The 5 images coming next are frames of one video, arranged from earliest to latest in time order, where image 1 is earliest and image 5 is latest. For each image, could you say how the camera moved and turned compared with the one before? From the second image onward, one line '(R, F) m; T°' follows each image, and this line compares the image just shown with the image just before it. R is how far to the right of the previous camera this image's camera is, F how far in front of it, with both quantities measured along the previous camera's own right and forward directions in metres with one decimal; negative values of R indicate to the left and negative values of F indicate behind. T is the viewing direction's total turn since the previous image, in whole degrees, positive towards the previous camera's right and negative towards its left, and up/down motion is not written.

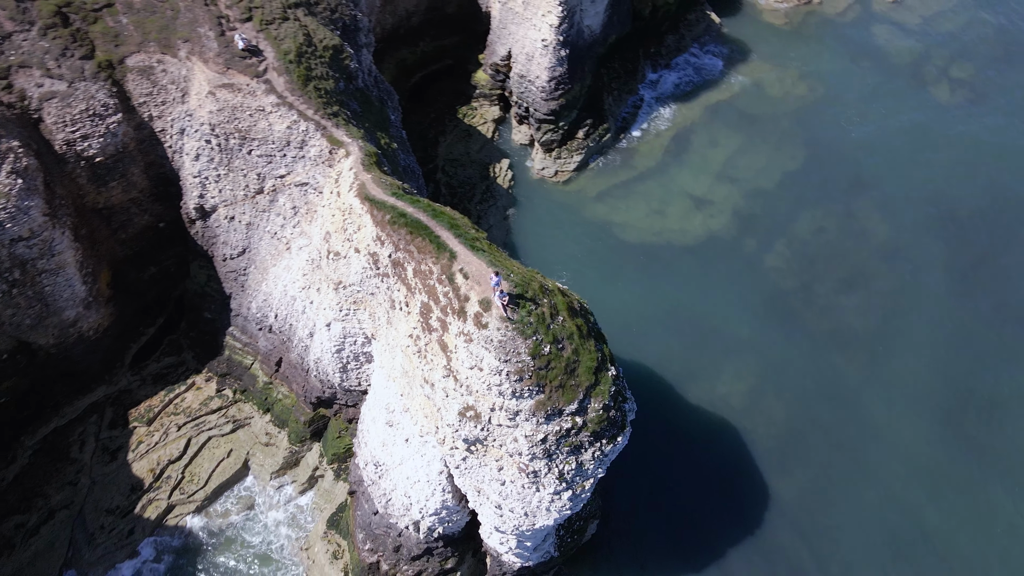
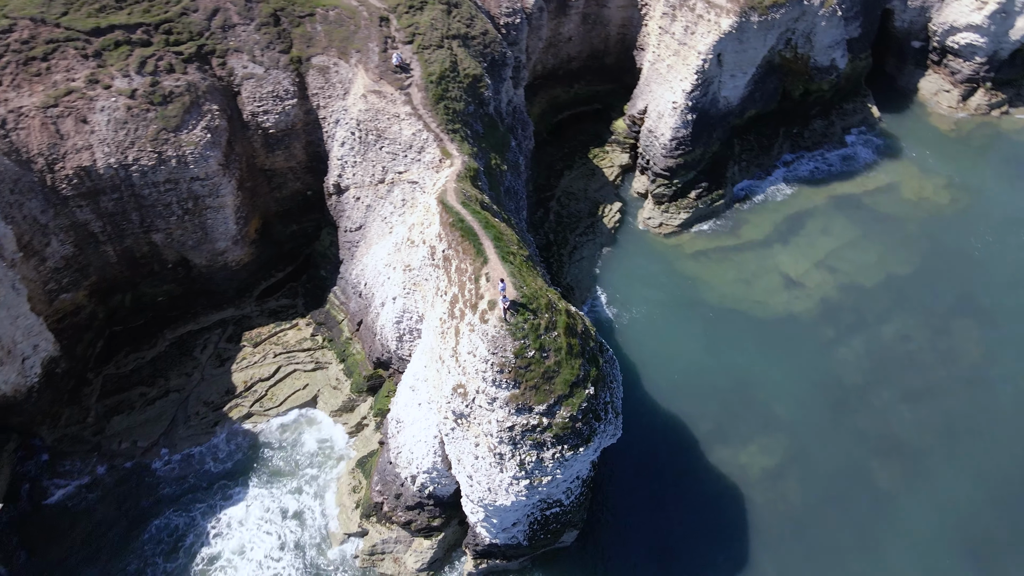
(+3.5, -2.1) m; -14°
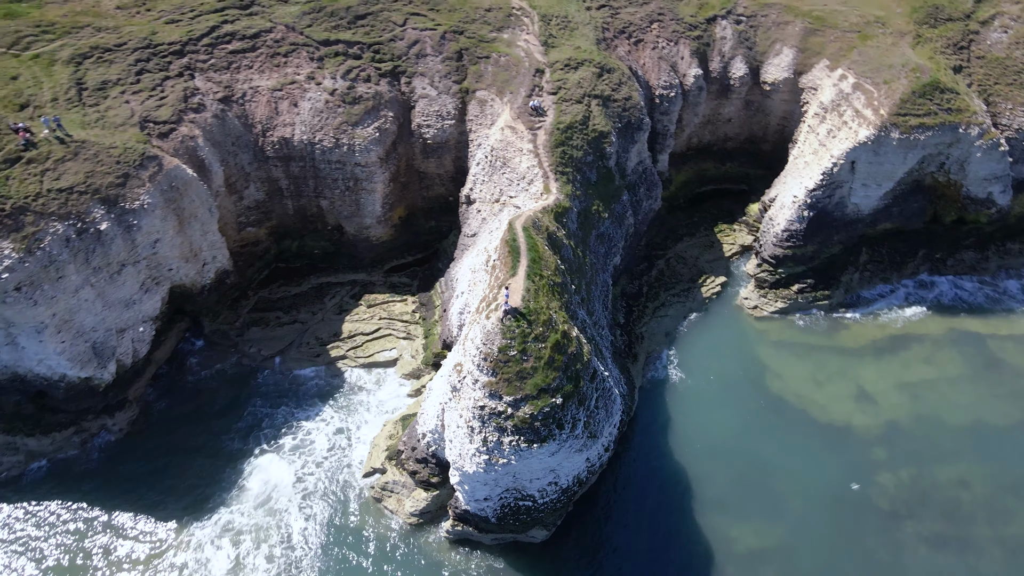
(+5.4, -2.6) m; -17°
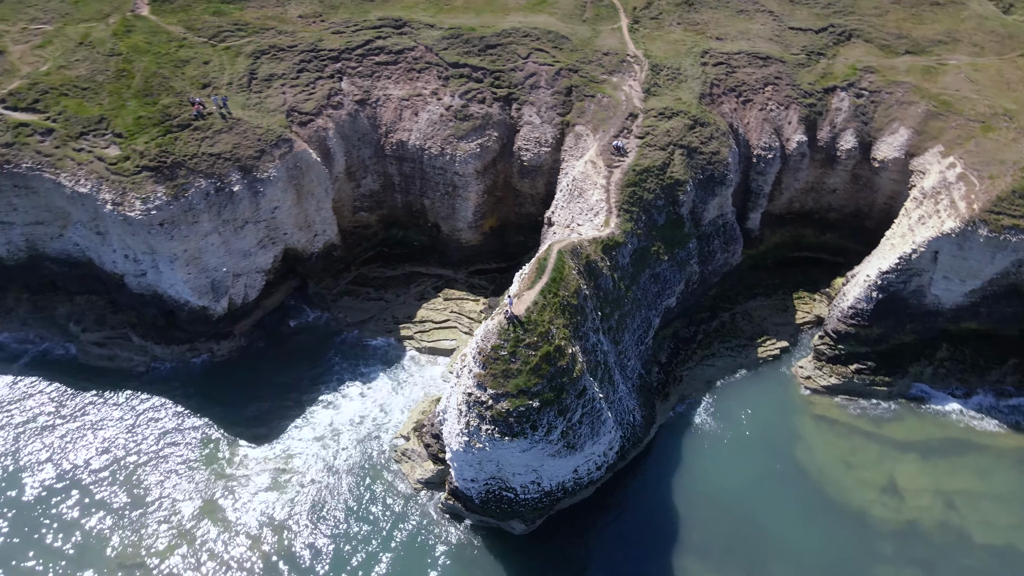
(+4.9, -2.0) m; -14°
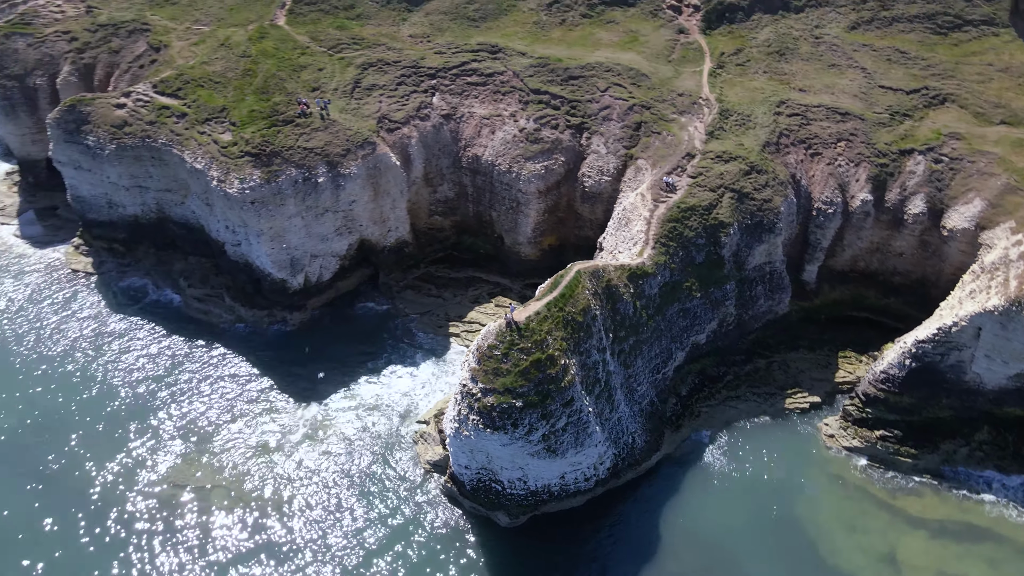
(+4.2, -1.8) m; -11°
